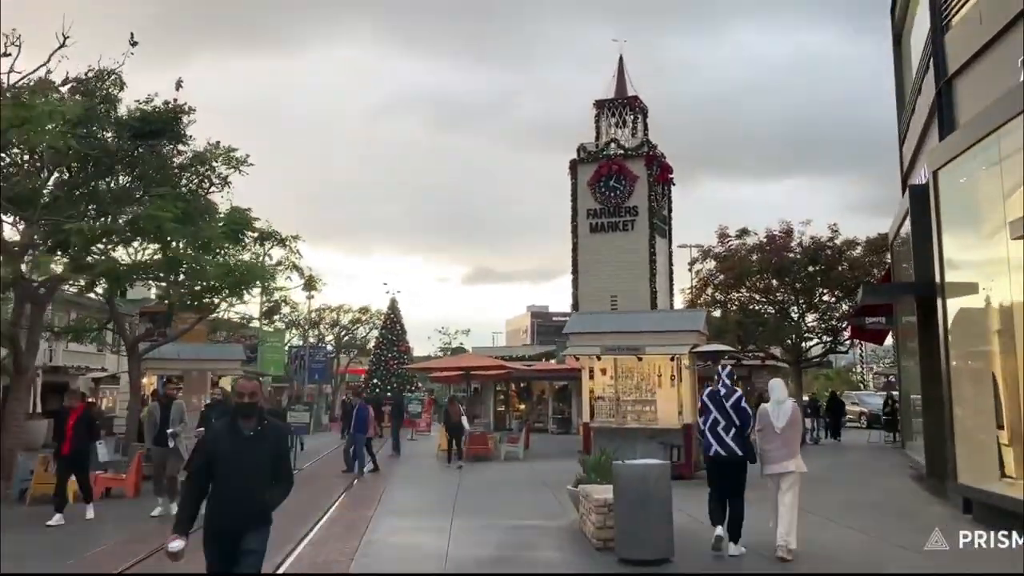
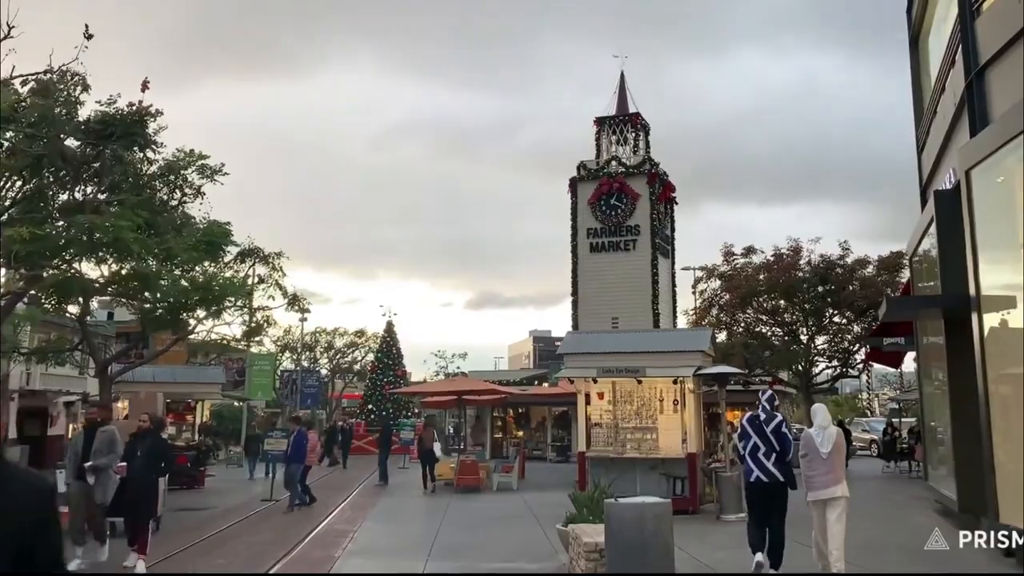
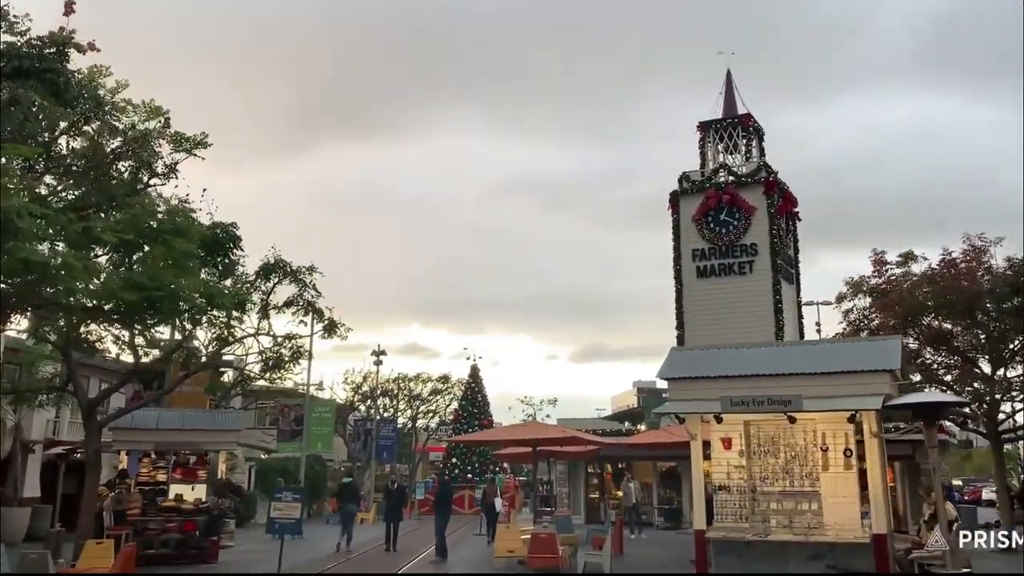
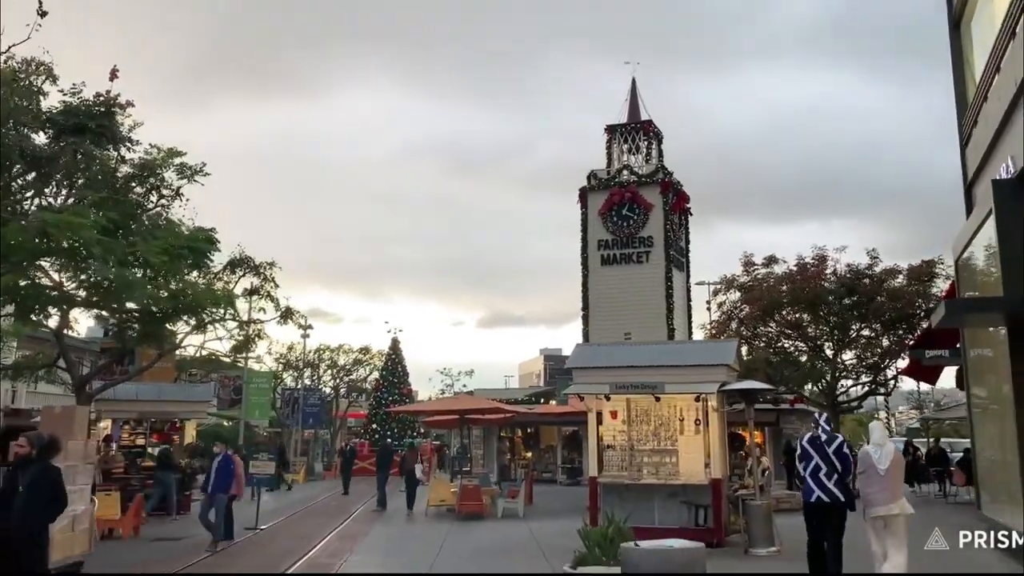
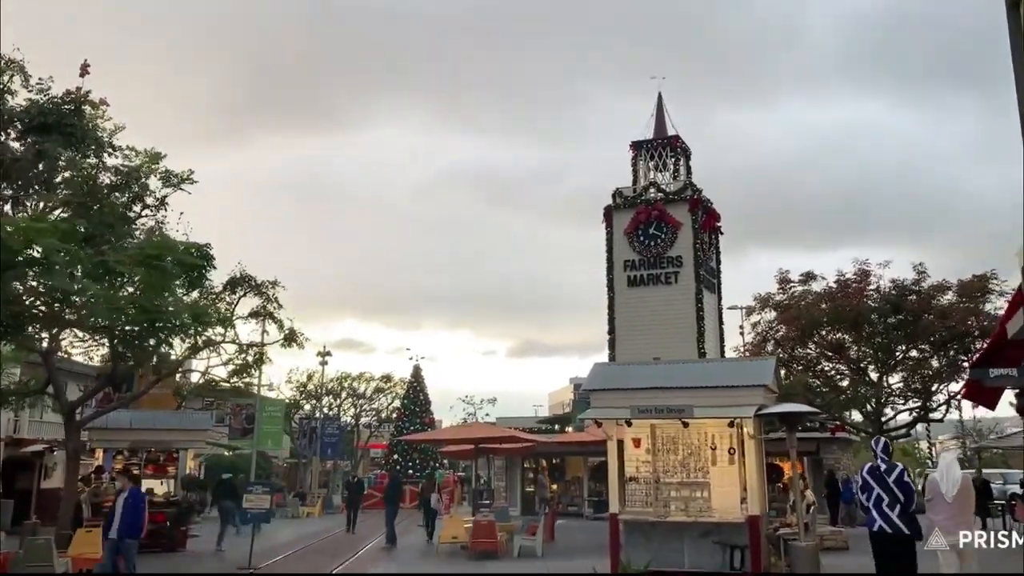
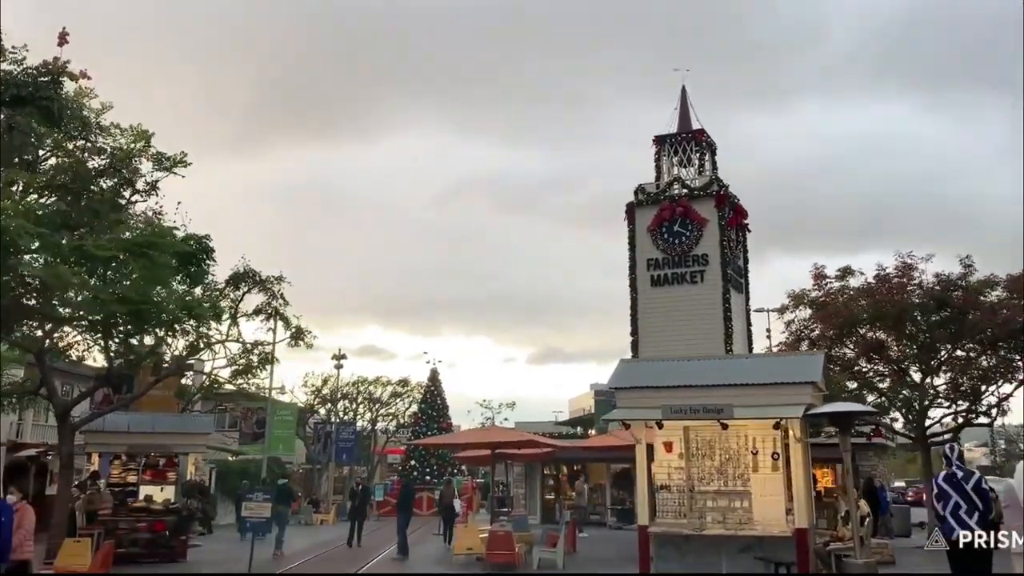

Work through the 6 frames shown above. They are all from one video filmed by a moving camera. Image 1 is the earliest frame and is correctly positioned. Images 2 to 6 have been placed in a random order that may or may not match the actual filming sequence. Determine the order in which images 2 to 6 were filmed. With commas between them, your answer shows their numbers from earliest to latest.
2, 4, 5, 6, 3
